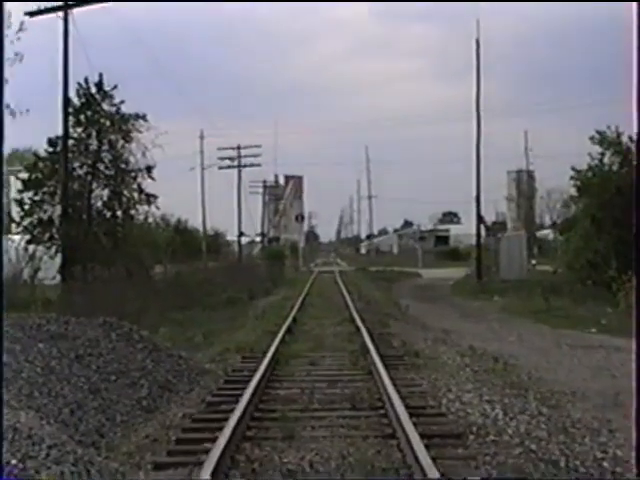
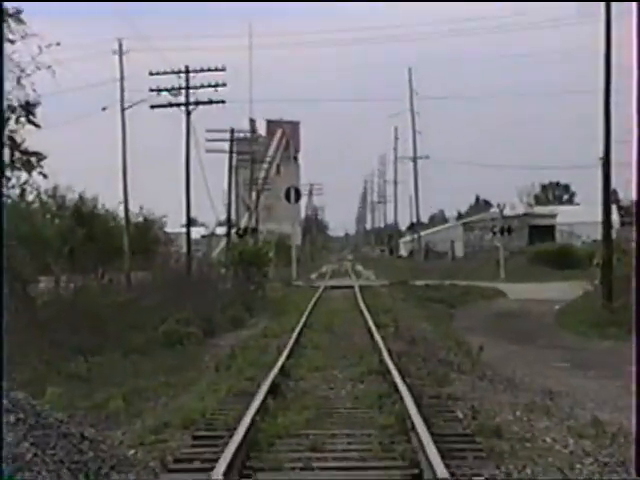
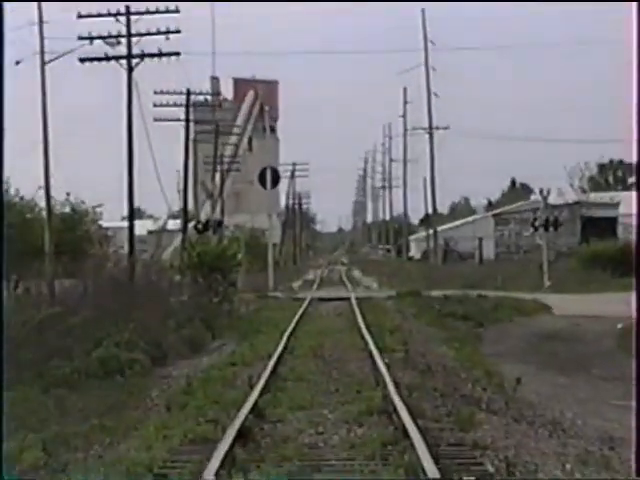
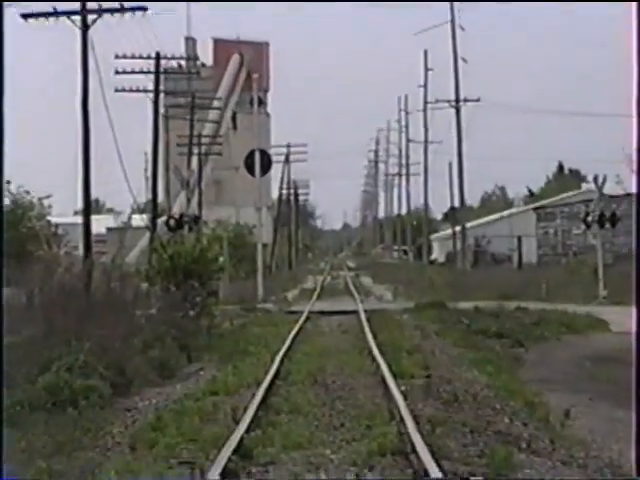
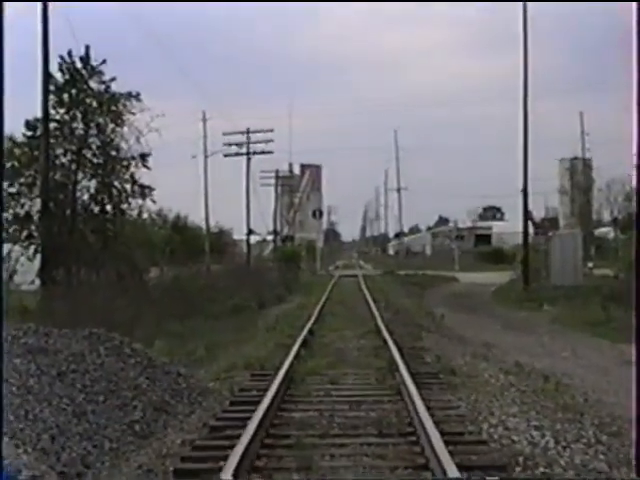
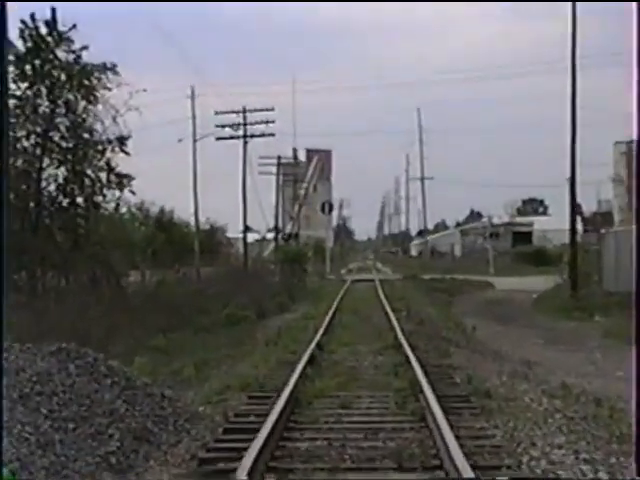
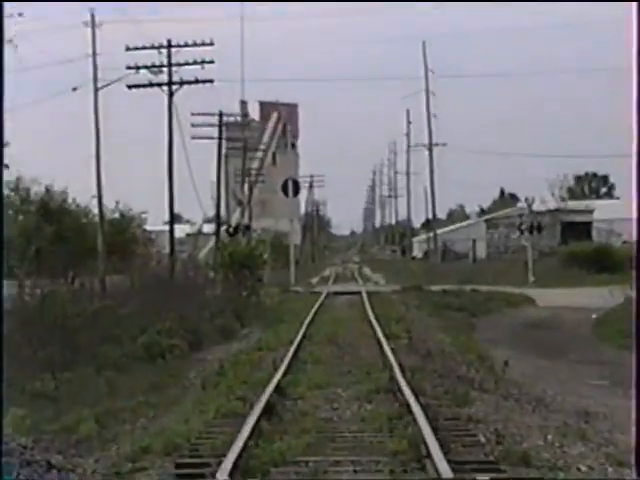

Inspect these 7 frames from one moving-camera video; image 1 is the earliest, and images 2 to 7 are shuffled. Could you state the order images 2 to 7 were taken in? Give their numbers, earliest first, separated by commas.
5, 6, 2, 7, 3, 4
